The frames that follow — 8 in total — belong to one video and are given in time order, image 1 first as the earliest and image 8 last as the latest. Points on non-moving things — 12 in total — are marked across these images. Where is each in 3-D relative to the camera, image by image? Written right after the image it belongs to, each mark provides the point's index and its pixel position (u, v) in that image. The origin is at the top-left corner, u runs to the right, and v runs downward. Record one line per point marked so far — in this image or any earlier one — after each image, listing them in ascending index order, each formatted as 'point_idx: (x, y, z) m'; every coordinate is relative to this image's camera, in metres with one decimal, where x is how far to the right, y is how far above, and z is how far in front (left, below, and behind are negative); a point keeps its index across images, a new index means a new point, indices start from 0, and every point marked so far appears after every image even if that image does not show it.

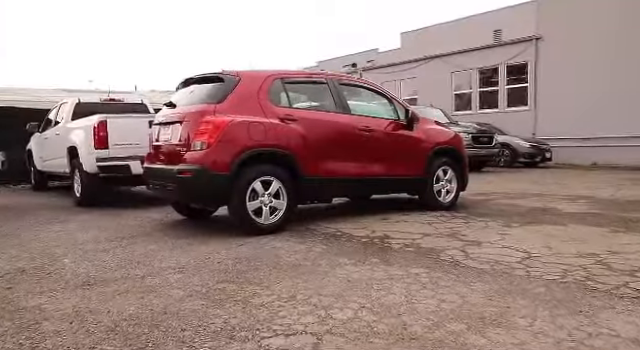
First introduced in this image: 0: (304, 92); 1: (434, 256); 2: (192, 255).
0: (-0.2, +1.0, +5.5) m
1: (+1.0, -0.7, +3.9) m
2: (-1.2, -0.7, +4.1) m
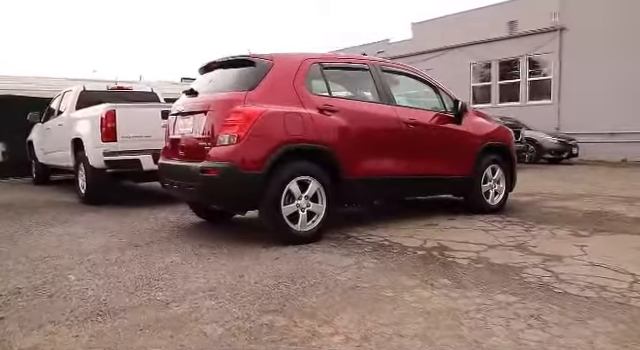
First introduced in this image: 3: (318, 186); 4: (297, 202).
0: (+0.3, +1.0, +4.8) m
1: (+1.4, -0.7, +3.3) m
2: (-0.8, -0.7, +3.5) m
3: (0.0, -0.1, +4.4) m
4: (-0.2, -0.3, +4.3) m
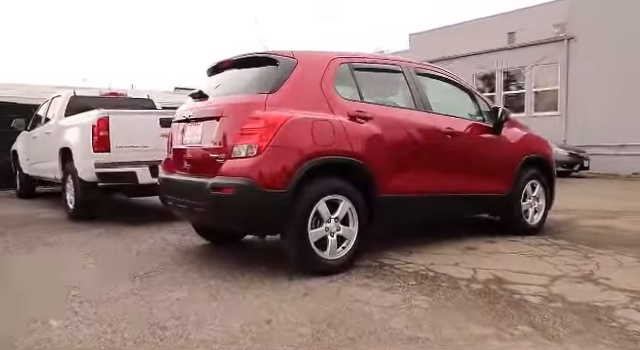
0: (+0.5, +0.9, +4.2) m
1: (+1.7, -0.9, +2.6) m
2: (-0.5, -0.9, +2.8) m
3: (+0.2, -0.3, +3.7) m
4: (+0.1, -0.4, +3.6) m
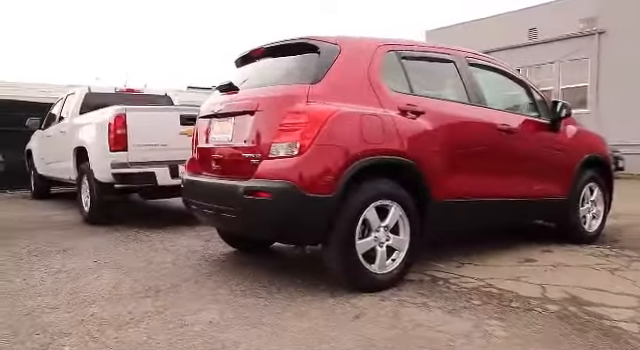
0: (+0.9, +0.9, +3.7) m
1: (+2.0, -0.9, +2.1) m
2: (-0.2, -0.9, +2.4) m
3: (+0.6, -0.3, +3.3) m
4: (+0.4, -0.4, +3.2) m
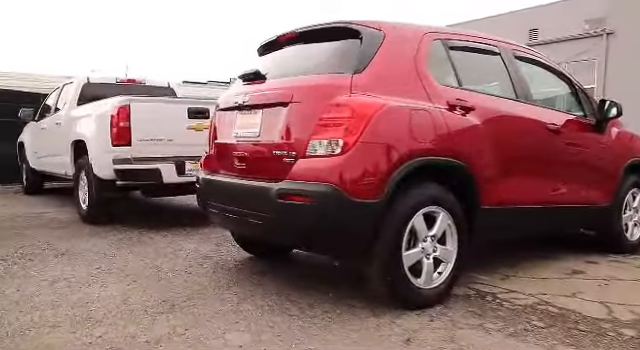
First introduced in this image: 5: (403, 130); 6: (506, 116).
0: (+1.2, +0.8, +3.3) m
1: (+2.3, -0.9, +1.8) m
2: (+0.1, -0.9, +2.0) m
3: (+0.8, -0.3, +2.9) m
4: (+0.6, -0.4, +2.8) m
5: (+0.5, +0.3, +2.7) m
6: (+1.4, +0.4, +3.3) m
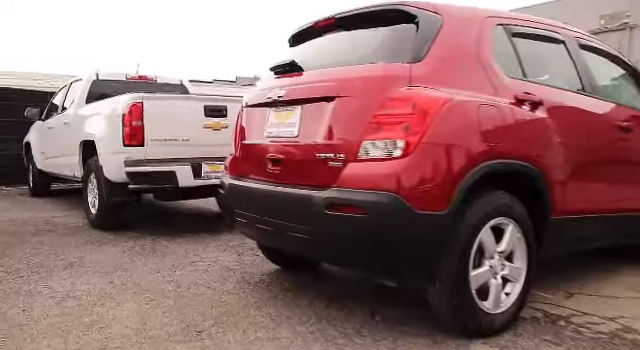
0: (+1.4, +0.8, +2.9) m
1: (+2.6, -1.0, +1.4) m
2: (+0.4, -0.9, +1.6) m
3: (+1.1, -0.3, +2.5) m
4: (+0.9, -0.5, +2.4) m
5: (+0.8, +0.2, +2.3) m
6: (+1.6, +0.4, +2.9) m
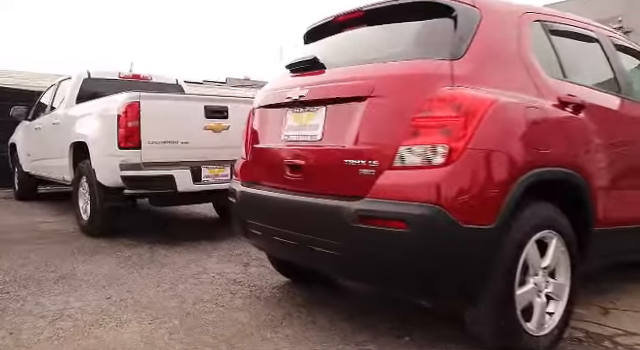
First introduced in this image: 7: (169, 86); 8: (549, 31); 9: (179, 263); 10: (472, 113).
0: (+1.6, +0.7, +2.7) m
1: (+2.7, -1.0, +1.2) m
2: (+0.5, -1.0, +1.4) m
3: (+1.3, -0.4, +2.3) m
4: (+1.1, -0.5, +2.2) m
5: (+0.9, +0.2, +2.1) m
6: (+1.8, +0.4, +2.7) m
7: (-2.4, +1.4, +7.0) m
8: (+1.3, +0.8, +2.6) m
9: (-1.3, -0.8, +4.0) m
10: (+0.7, +0.3, +2.0) m
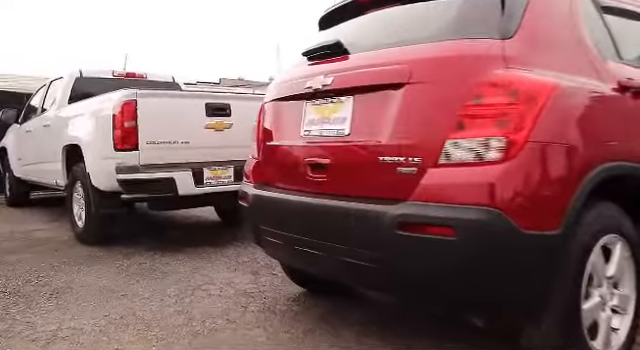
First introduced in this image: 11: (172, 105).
0: (+1.7, +0.8, +2.4) m
1: (+2.9, -1.0, +0.9) m
2: (+0.7, -1.0, +1.1) m
3: (+1.4, -0.4, +2.0) m
4: (+1.2, -0.5, +1.9) m
5: (+1.0, +0.2, +1.8) m
6: (+1.9, +0.4, +2.4) m
7: (-2.3, +1.4, +6.7) m
8: (+1.4, +0.9, +2.3) m
9: (-1.1, -0.8, +3.7) m
10: (+0.8, +0.3, +1.7) m
11: (-1.5, +0.7, +4.4) m
